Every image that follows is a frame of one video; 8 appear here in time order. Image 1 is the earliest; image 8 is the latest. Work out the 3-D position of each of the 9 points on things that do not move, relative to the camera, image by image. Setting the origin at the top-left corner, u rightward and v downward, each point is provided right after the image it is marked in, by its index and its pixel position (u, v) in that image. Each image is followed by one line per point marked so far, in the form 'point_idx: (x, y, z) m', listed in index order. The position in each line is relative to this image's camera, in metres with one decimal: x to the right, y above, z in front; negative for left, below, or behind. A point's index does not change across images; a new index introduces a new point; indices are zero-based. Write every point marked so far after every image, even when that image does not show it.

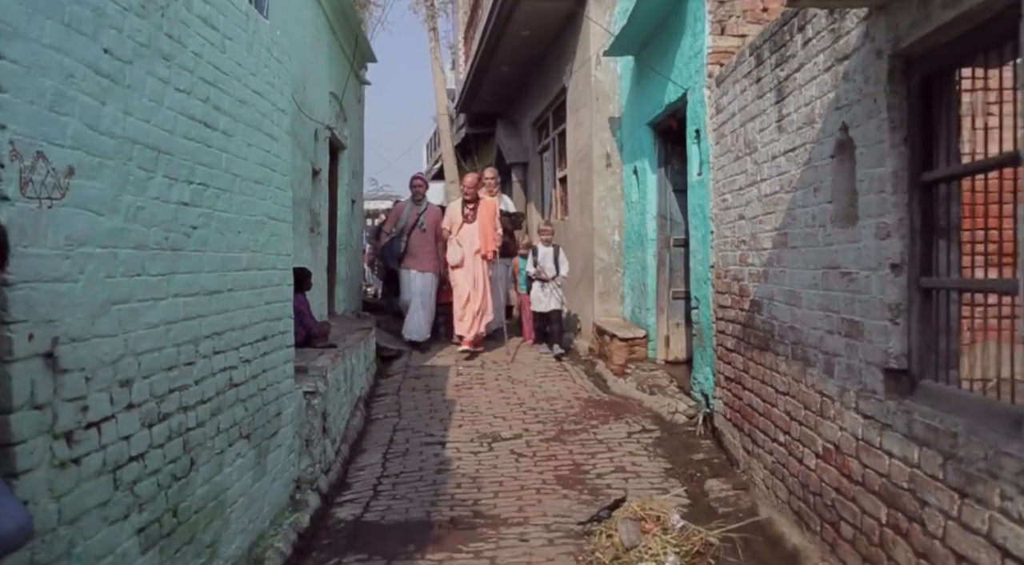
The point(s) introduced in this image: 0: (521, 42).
0: (+0.1, +3.3, +11.7) m
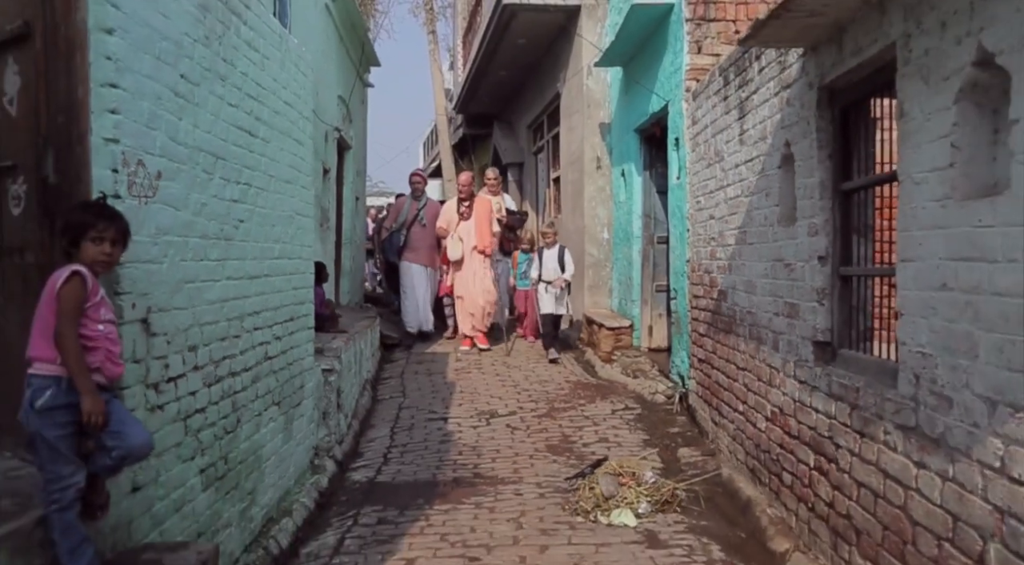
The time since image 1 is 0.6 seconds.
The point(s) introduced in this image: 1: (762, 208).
0: (+0.1, +3.3, +12.4) m
1: (+1.4, +0.4, +4.9) m
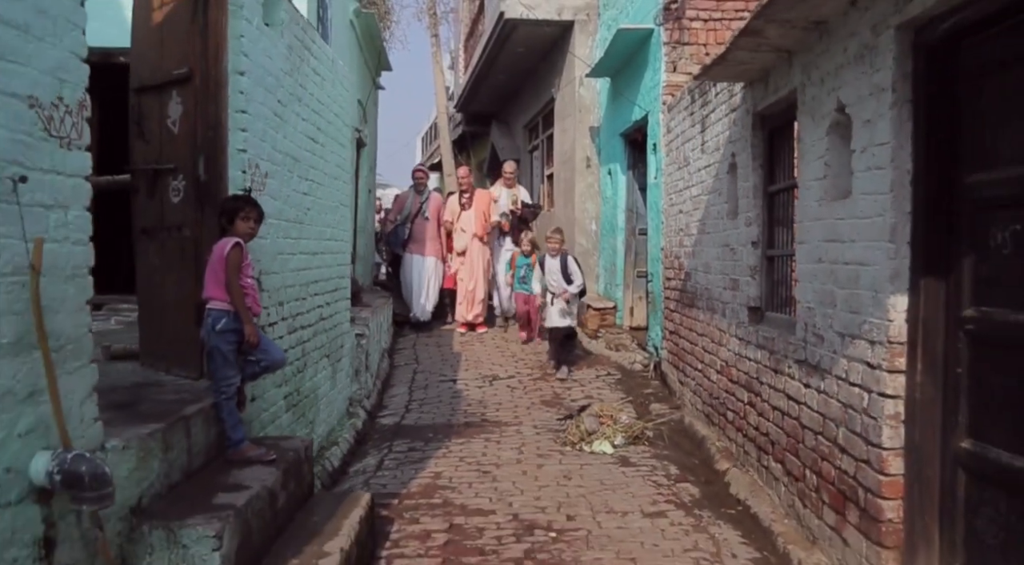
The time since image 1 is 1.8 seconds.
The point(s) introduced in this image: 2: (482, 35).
0: (0.0, +3.5, +13.7) m
1: (+1.4, +0.5, +6.2) m
2: (-0.5, +4.1, +14.4) m
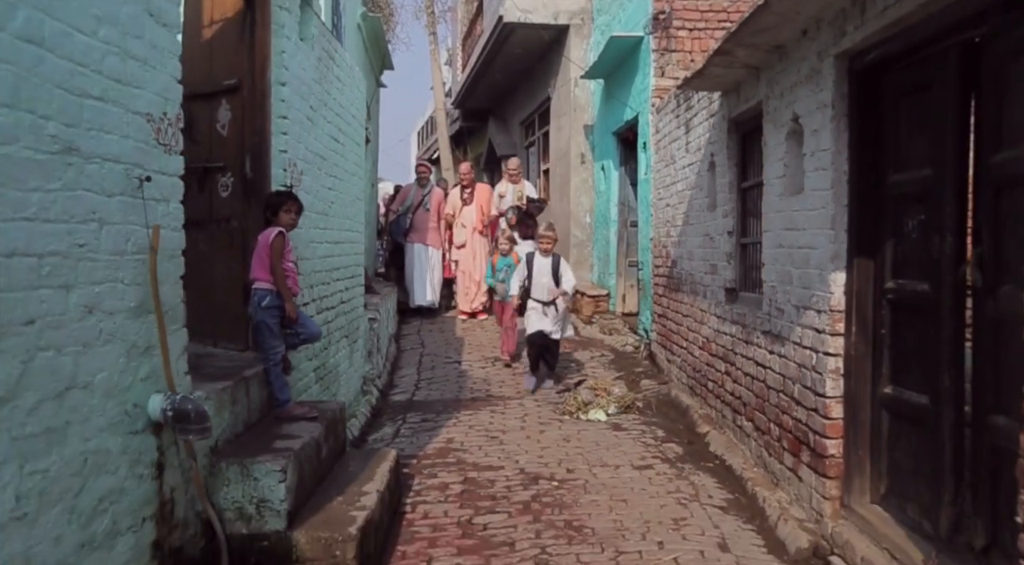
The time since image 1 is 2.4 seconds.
0: (0.0, +3.7, +14.3) m
1: (+1.5, +0.7, +6.9) m
2: (-0.6, +4.3, +15.1) m
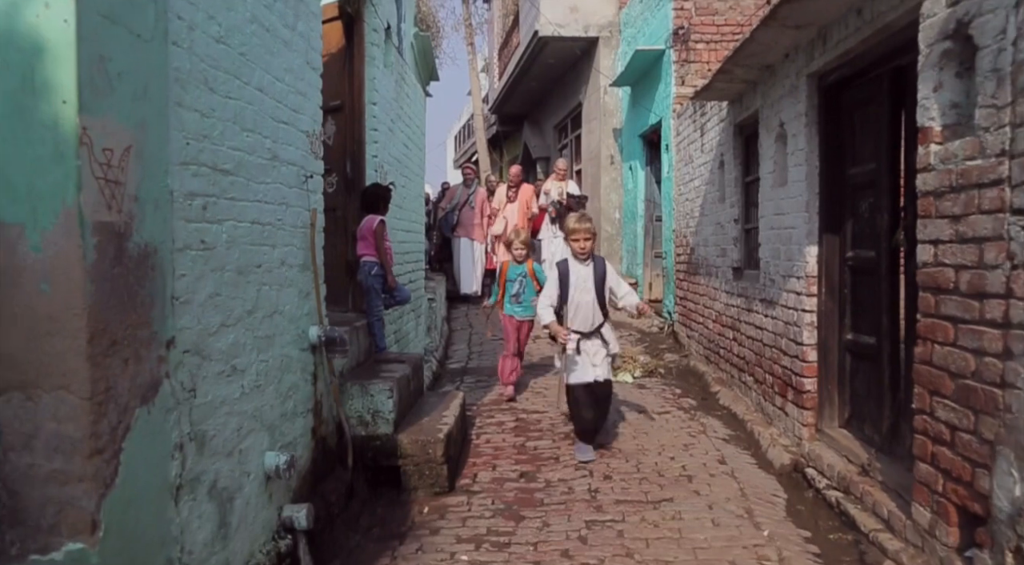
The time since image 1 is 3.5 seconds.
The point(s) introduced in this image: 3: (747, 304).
0: (+0.6, +3.9, +15.7) m
1: (+1.9, +0.8, +8.2) m
2: (+0.1, +4.4, +16.5) m
3: (+1.8, -0.2, +6.7) m
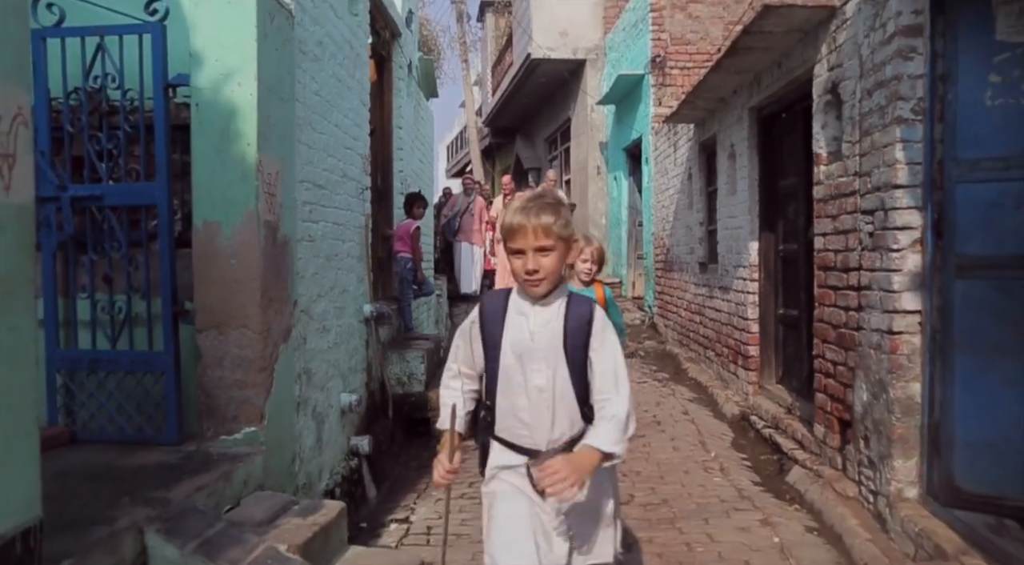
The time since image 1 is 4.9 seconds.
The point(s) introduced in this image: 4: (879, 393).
0: (+0.5, +3.8, +17.1) m
1: (+1.9, +0.9, +9.6) m
2: (0.0, +4.4, +17.9) m
3: (+1.8, -0.1, +8.1) m
4: (+1.7, -0.5, +4.1) m
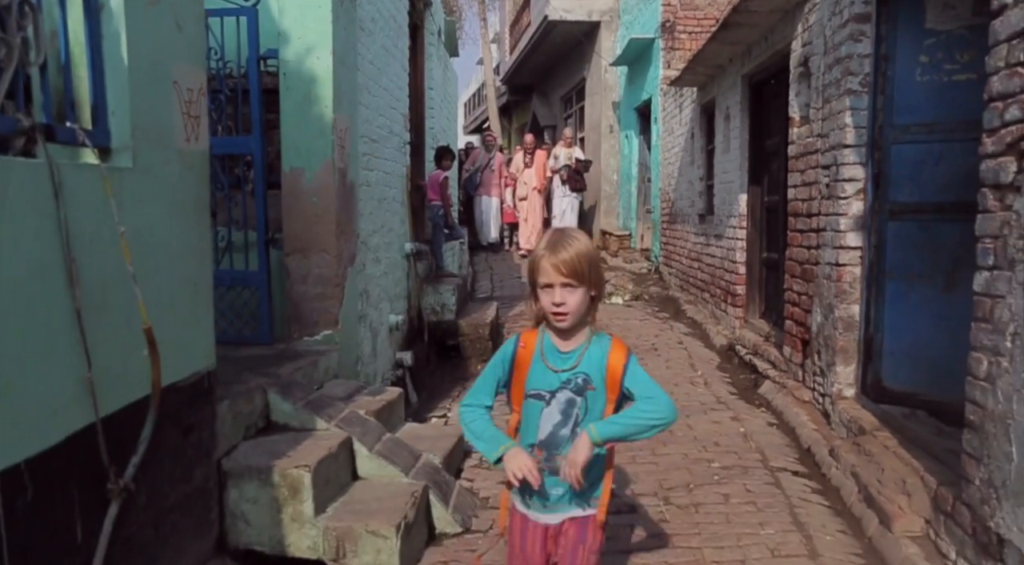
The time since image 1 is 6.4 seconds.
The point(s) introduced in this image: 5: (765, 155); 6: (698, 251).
0: (+0.9, +4.8, +17.9) m
1: (+2.1, +1.5, +10.5) m
2: (+0.4, +5.4, +18.7) m
3: (+2.0, +0.5, +9.1) m
4: (+1.8, -0.2, +5.1) m
5: (+2.1, +1.1, +7.2) m
6: (+2.0, +0.3, +9.5) m
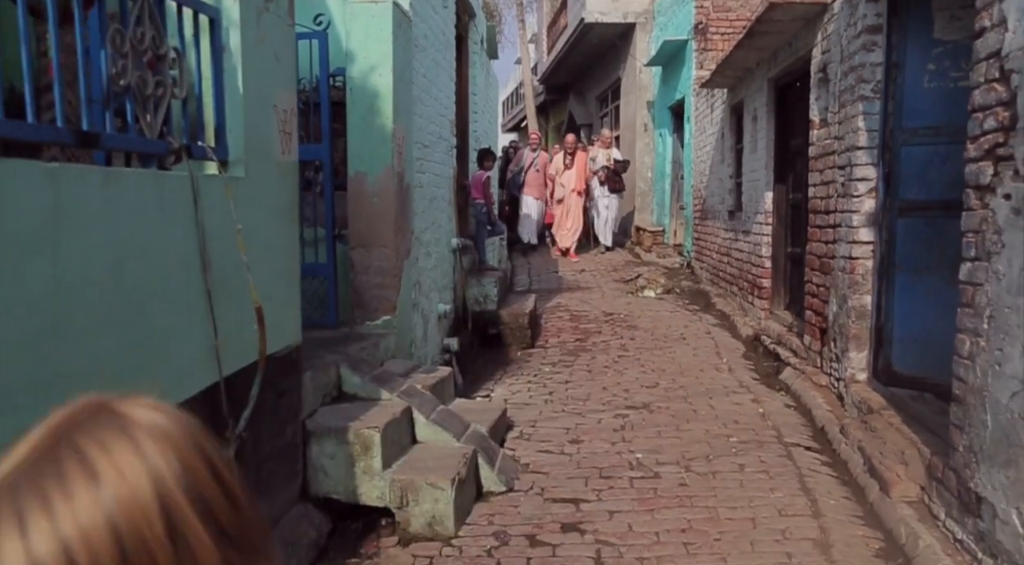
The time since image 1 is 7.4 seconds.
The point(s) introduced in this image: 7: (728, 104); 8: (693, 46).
0: (+1.7, +4.9, +18.3) m
1: (+2.5, +1.6, +10.9) m
2: (+1.2, +5.5, +19.1) m
3: (+2.4, +0.5, +9.5) m
4: (+2.1, -0.1, +5.5) m
5: (+2.4, +1.1, +7.6) m
6: (+2.4, +0.4, +9.9) m
7: (+2.5, +2.0, +10.0) m
8: (+2.7, +3.5, +13.1) m
